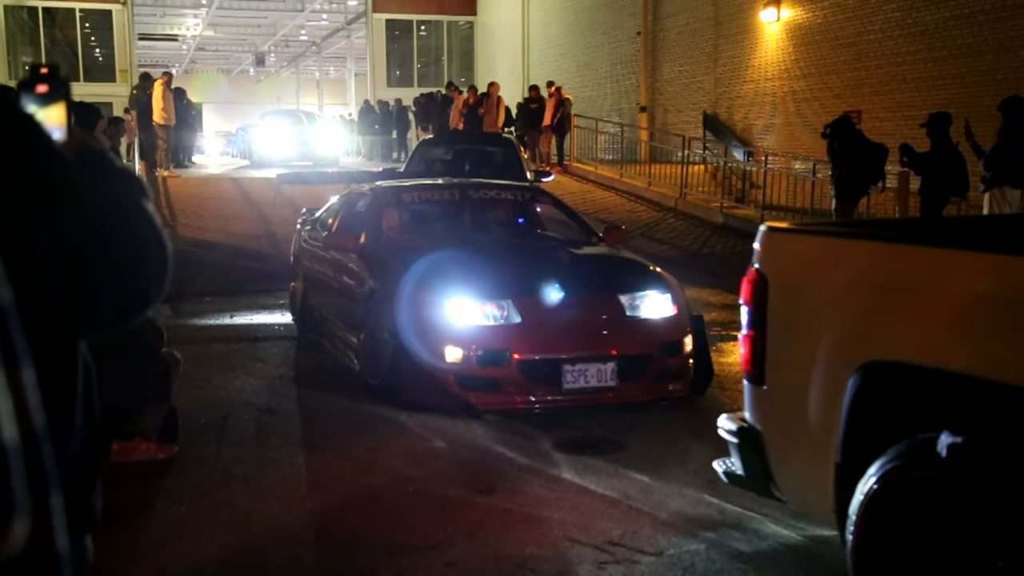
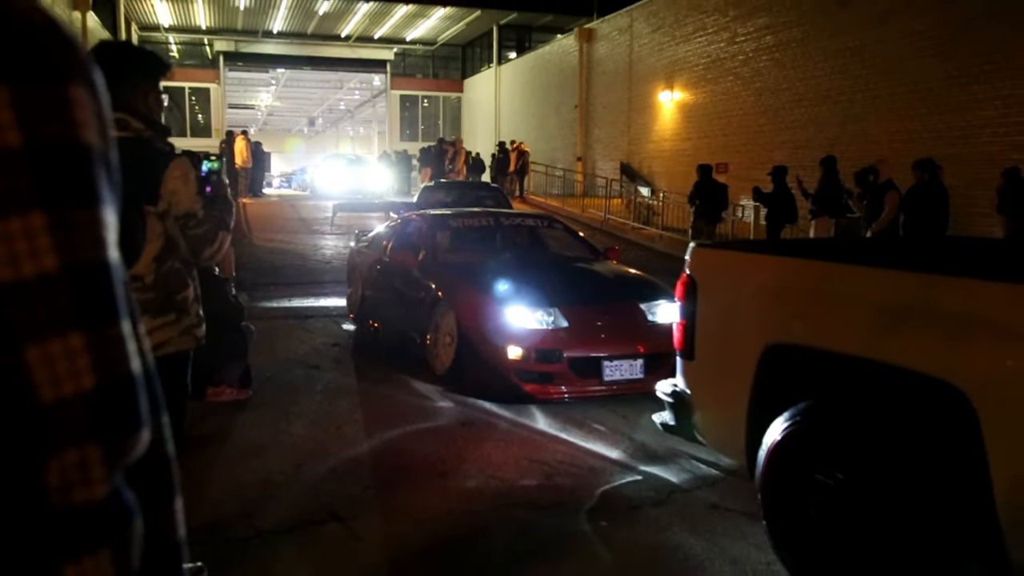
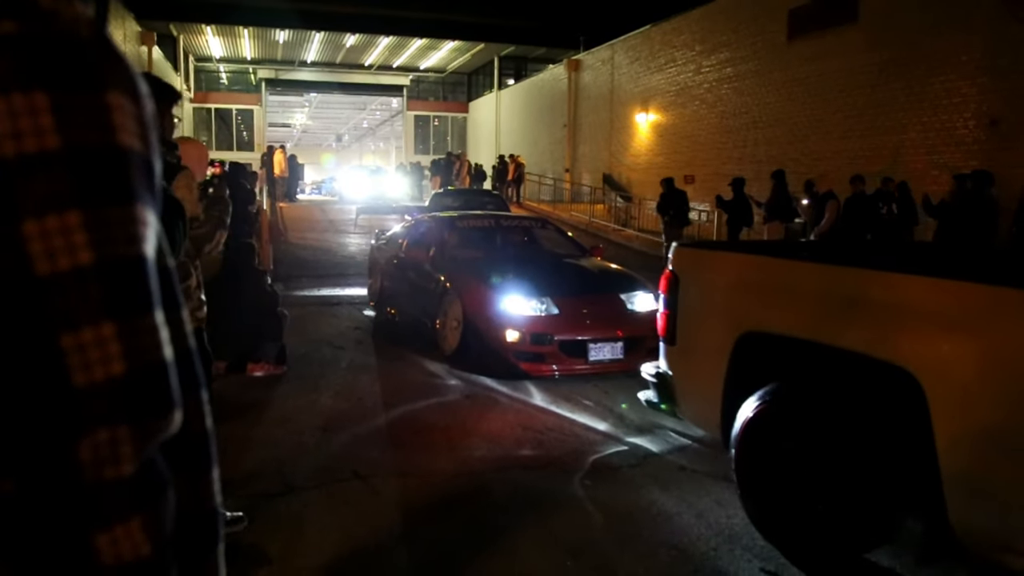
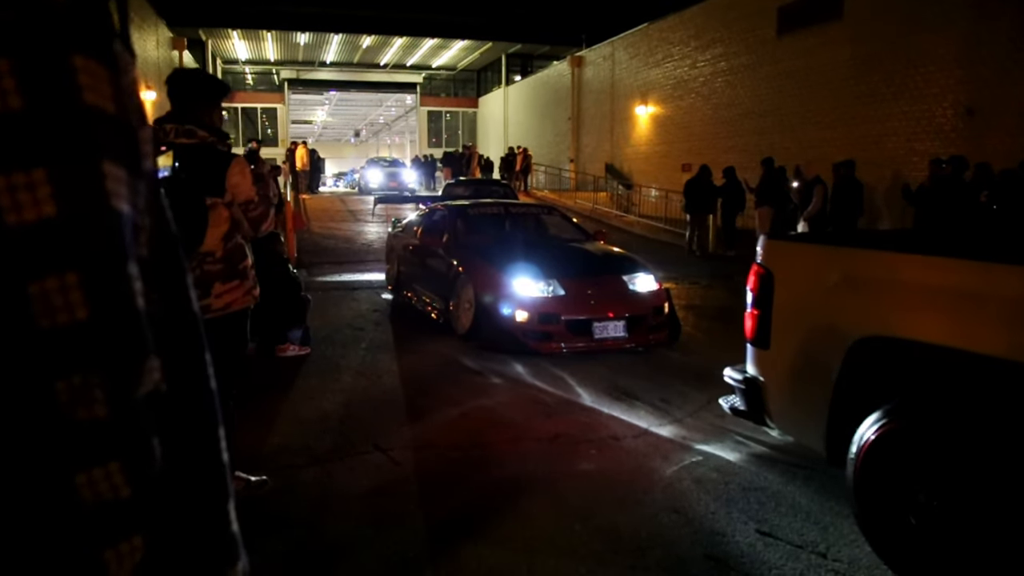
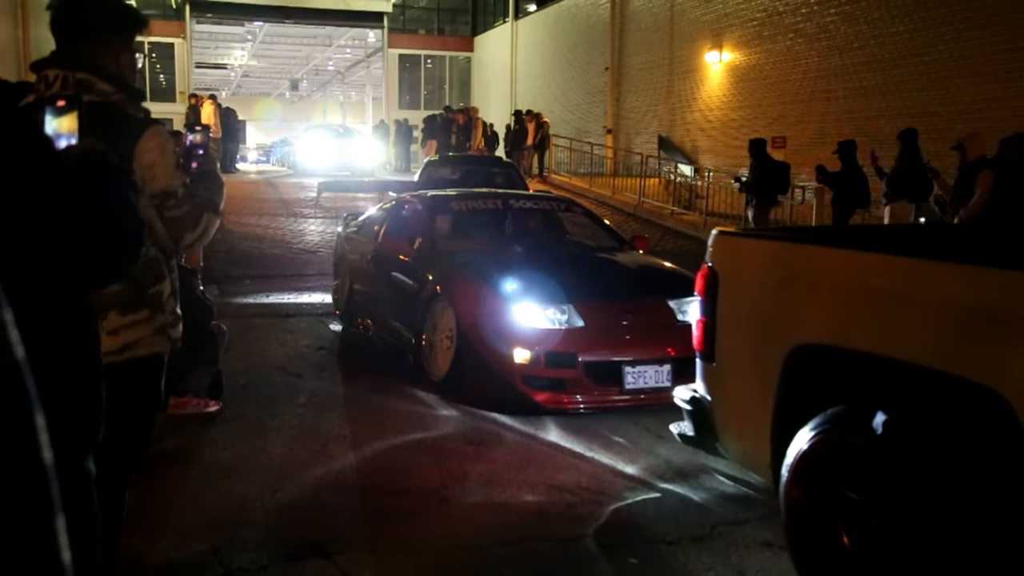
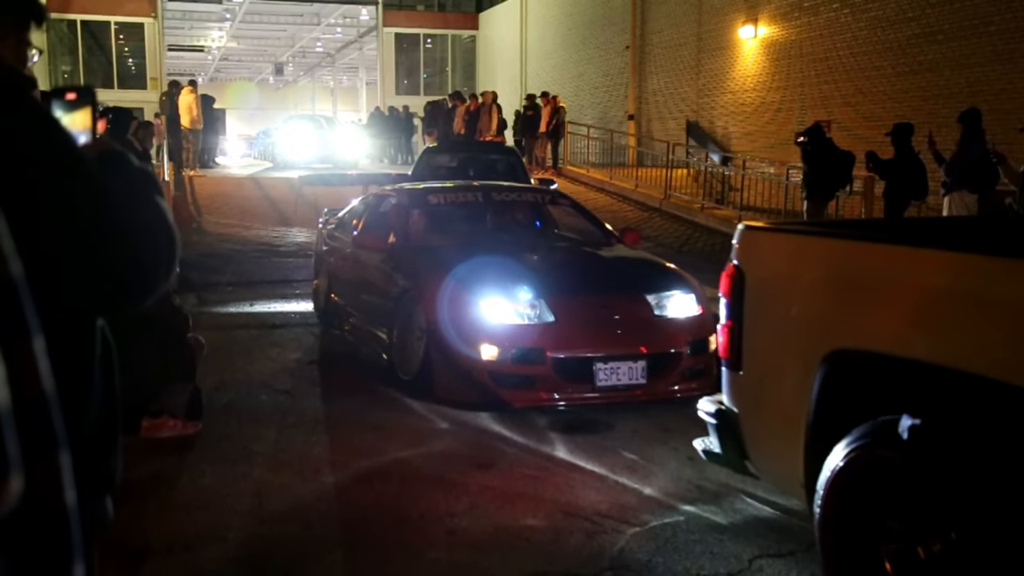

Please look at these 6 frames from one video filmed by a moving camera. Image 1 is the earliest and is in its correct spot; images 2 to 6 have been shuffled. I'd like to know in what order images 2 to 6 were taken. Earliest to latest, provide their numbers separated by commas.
6, 5, 2, 3, 4
